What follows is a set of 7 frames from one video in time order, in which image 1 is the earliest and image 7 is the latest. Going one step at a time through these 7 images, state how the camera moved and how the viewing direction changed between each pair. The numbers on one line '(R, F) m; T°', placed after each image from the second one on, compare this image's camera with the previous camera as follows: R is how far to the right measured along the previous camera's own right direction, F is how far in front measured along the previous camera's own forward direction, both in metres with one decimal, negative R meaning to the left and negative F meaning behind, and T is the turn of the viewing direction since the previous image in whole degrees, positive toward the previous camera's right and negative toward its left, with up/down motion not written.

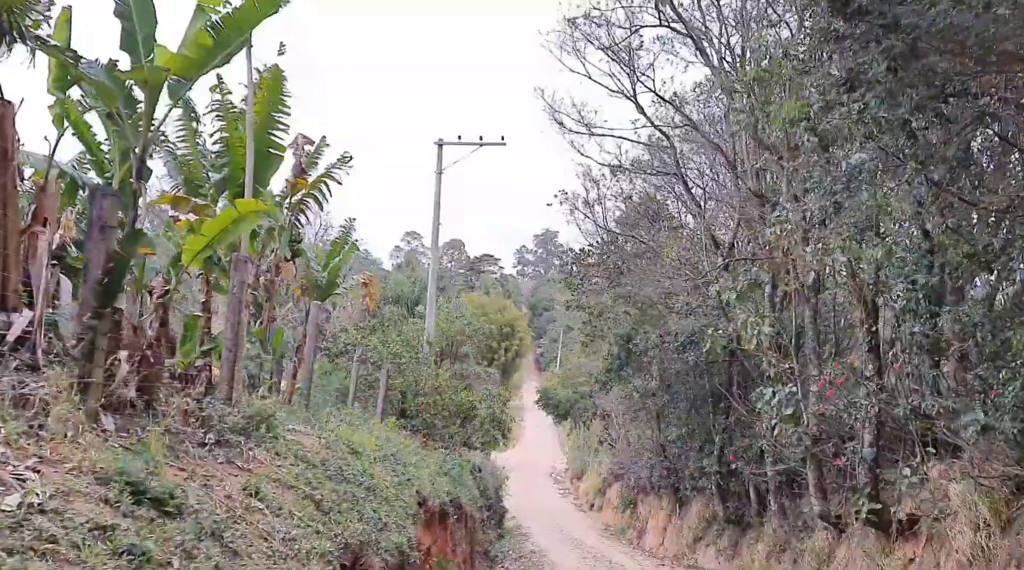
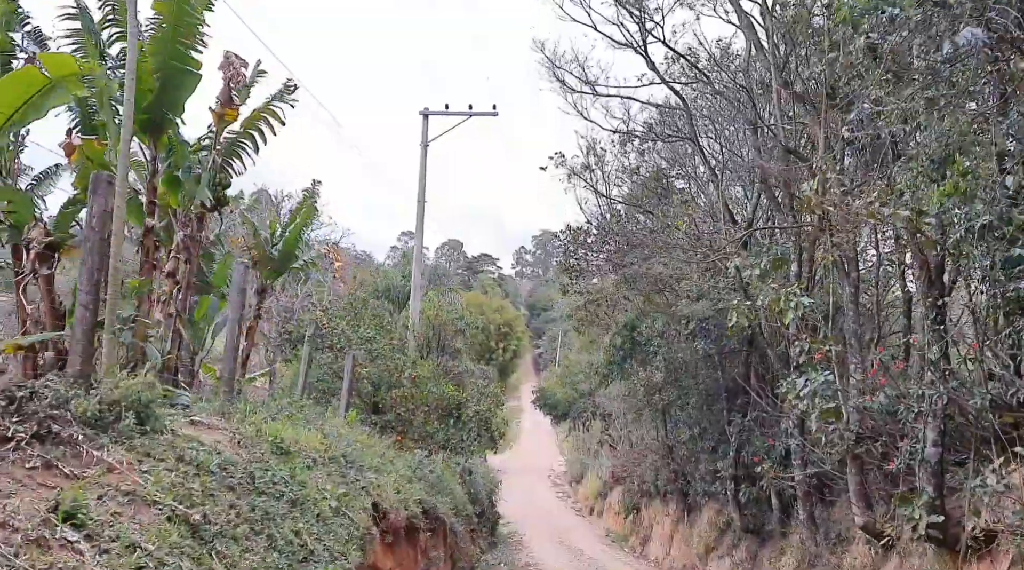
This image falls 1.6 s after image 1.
(+0.1, +2.2) m; 0°
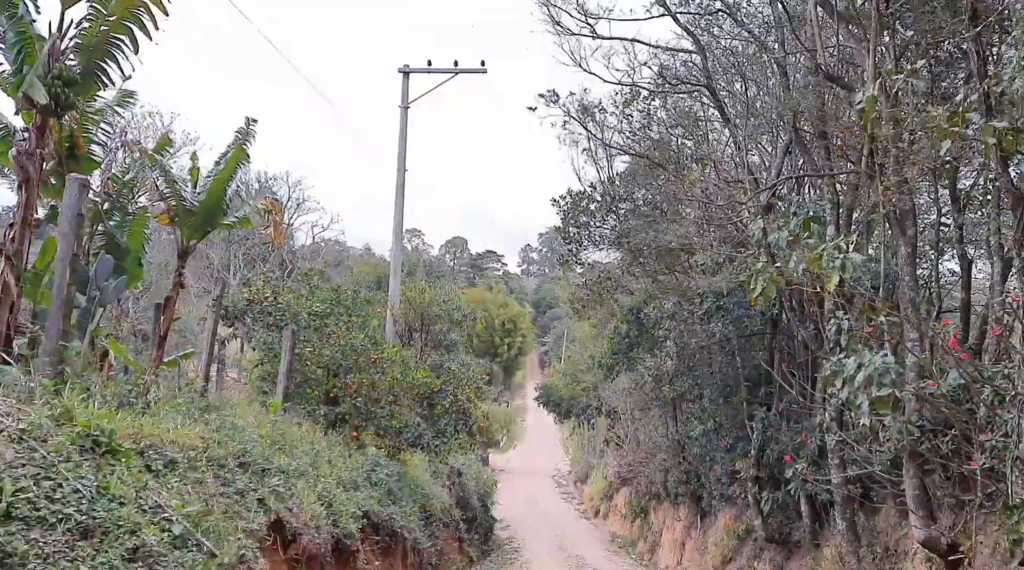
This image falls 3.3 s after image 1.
(+0.3, +2.4) m; 0°
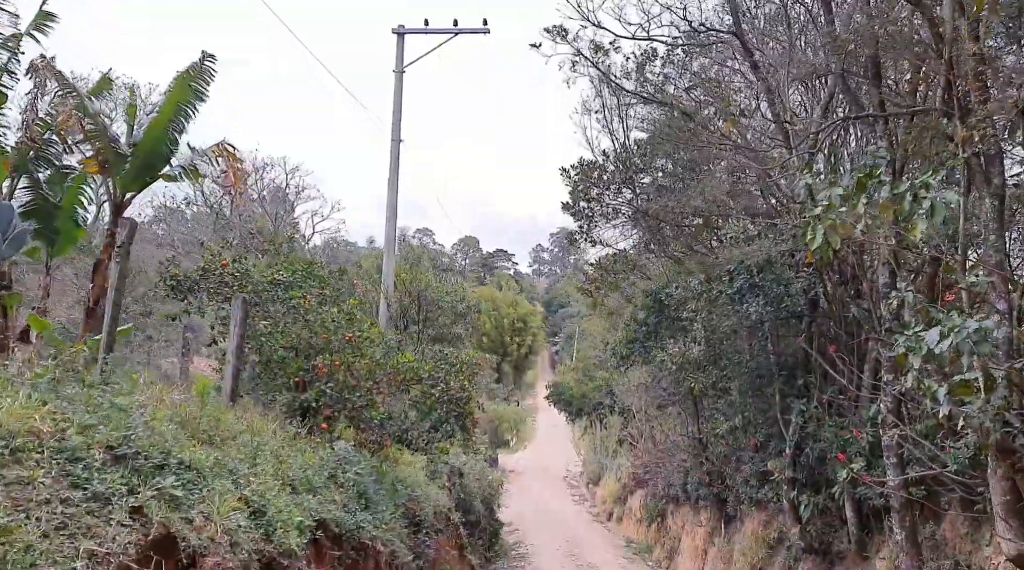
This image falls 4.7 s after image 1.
(+0.1, +1.8) m; -1°
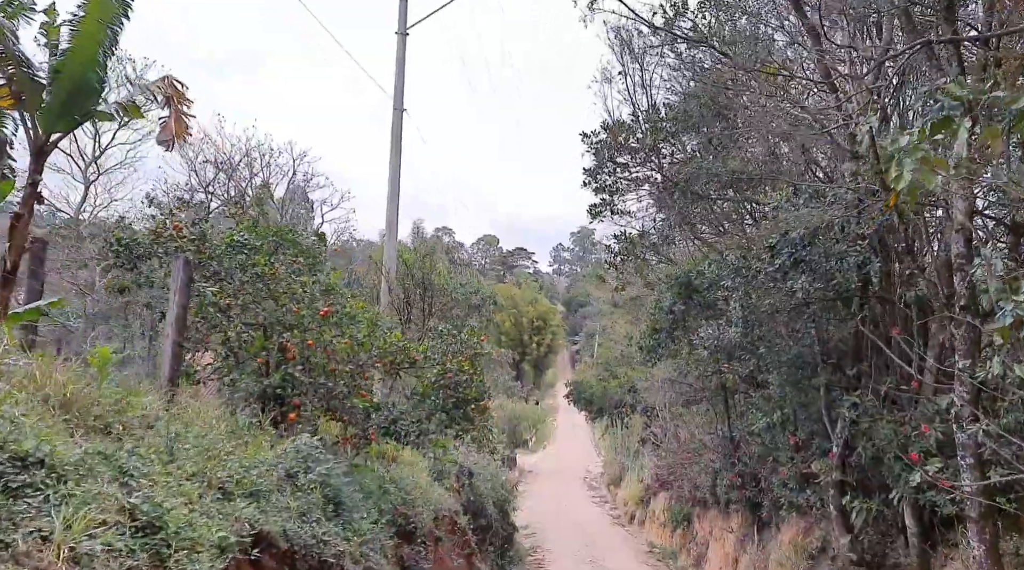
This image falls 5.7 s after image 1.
(+0.1, +1.6) m; -1°
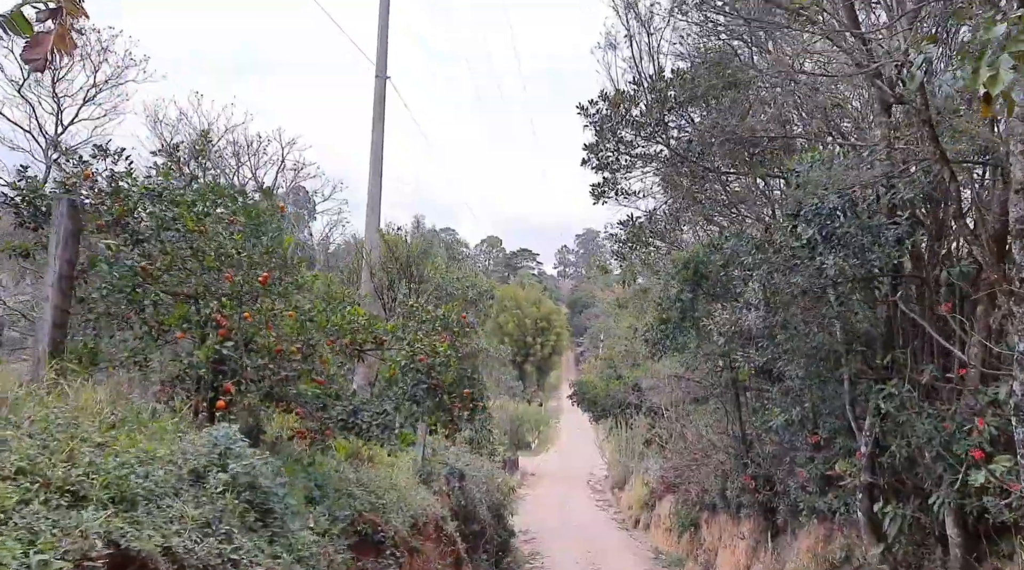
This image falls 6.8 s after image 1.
(+0.1, +1.3) m; 0°
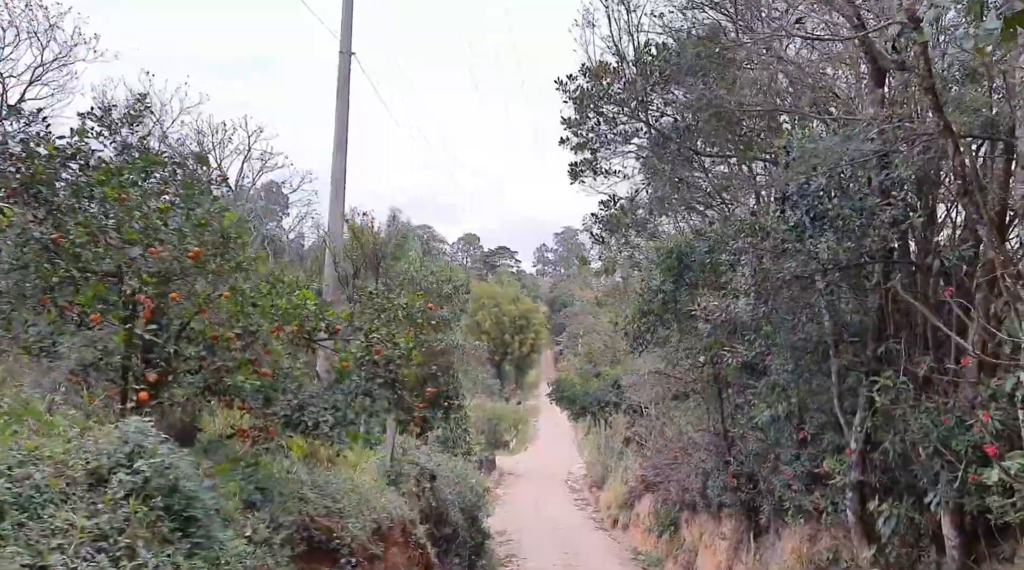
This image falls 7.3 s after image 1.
(+0.1, +0.7) m; +1°
